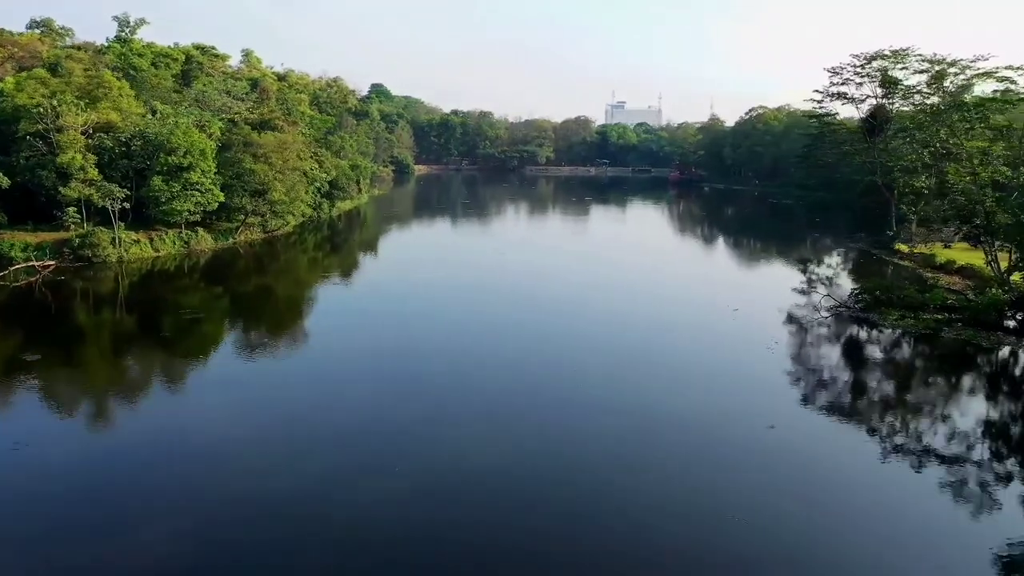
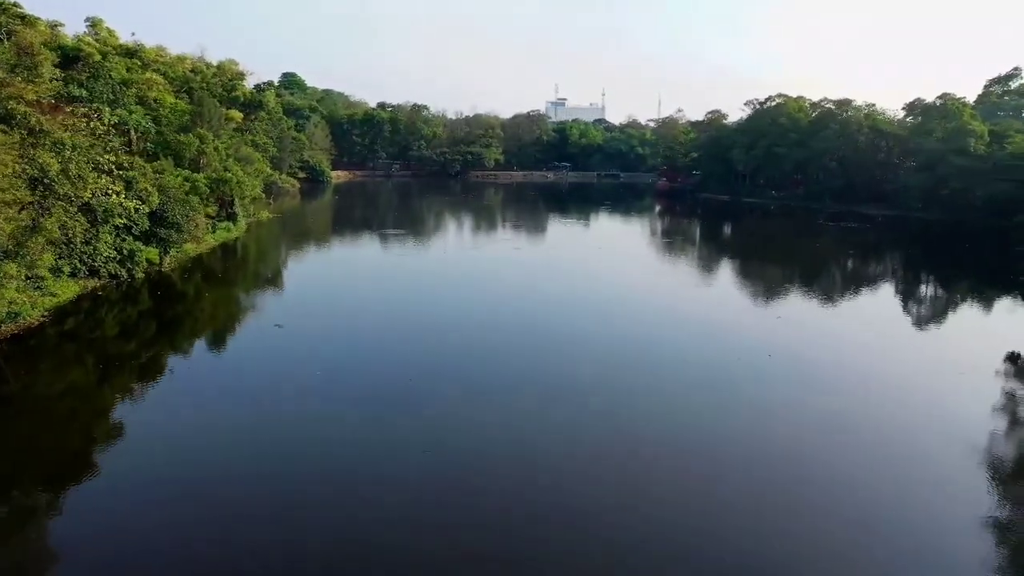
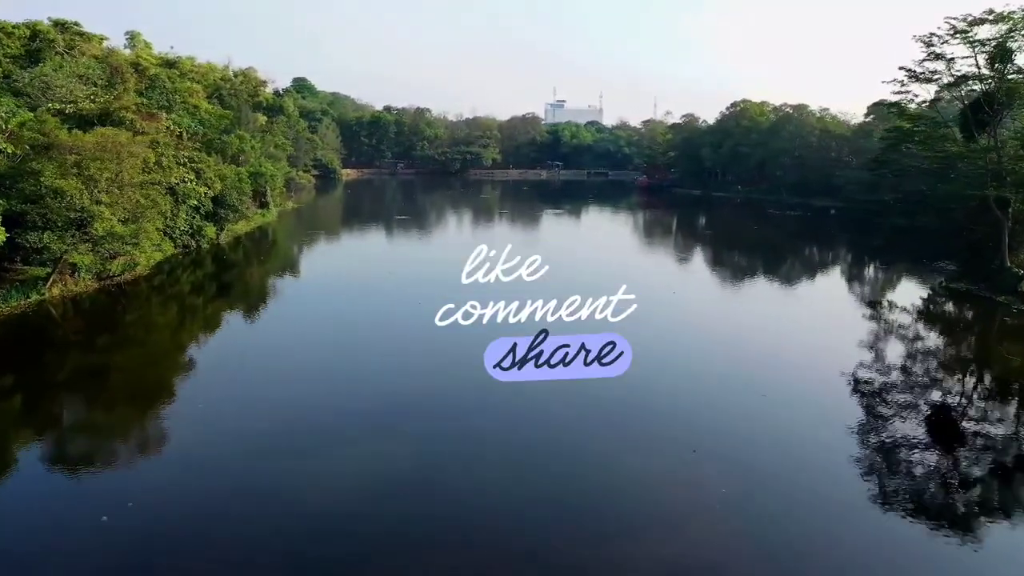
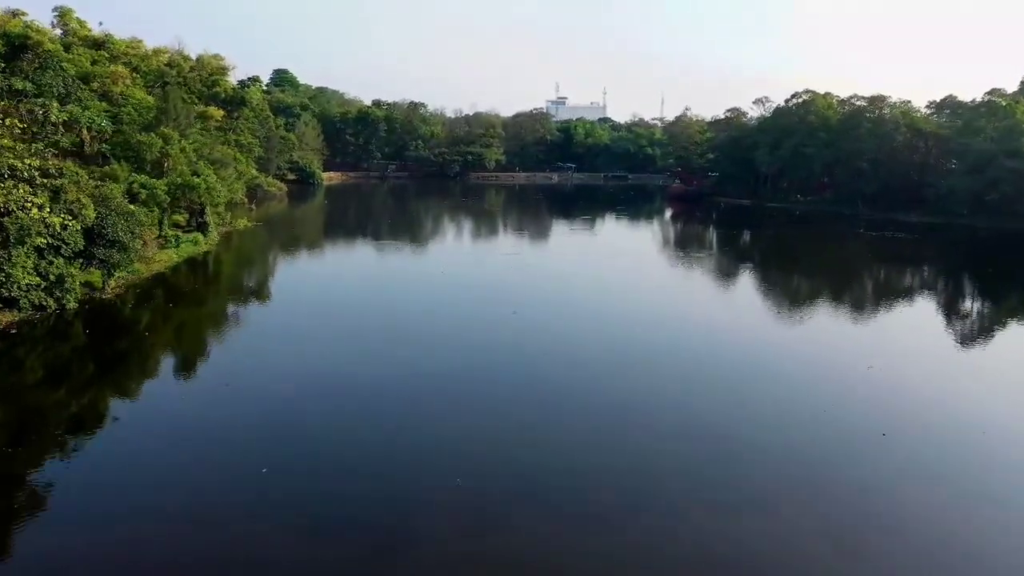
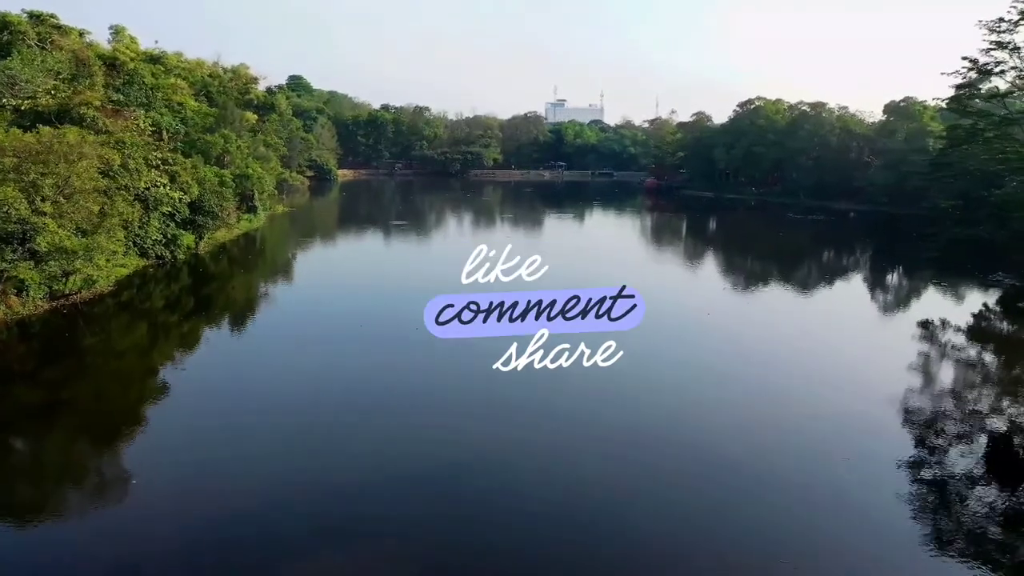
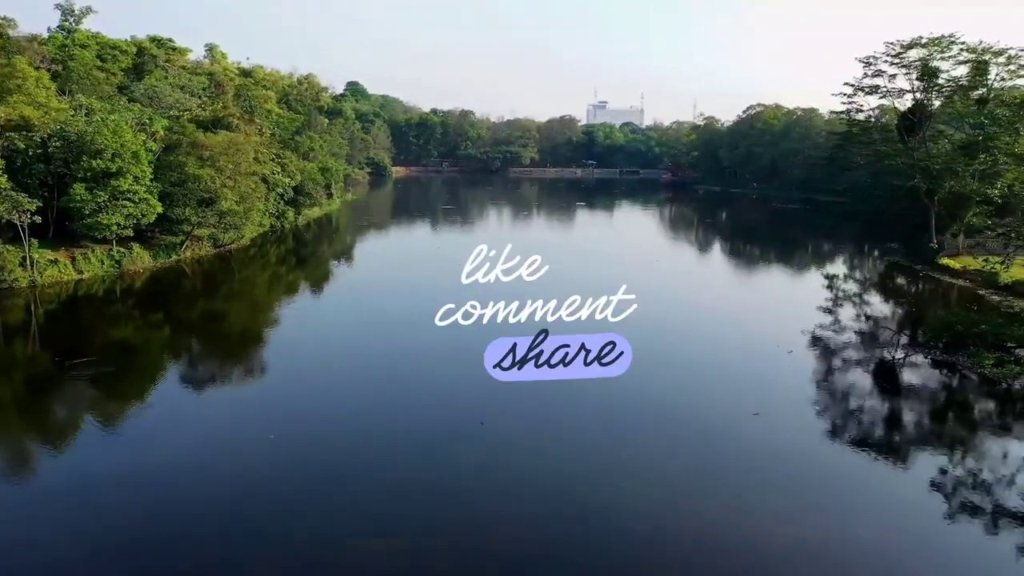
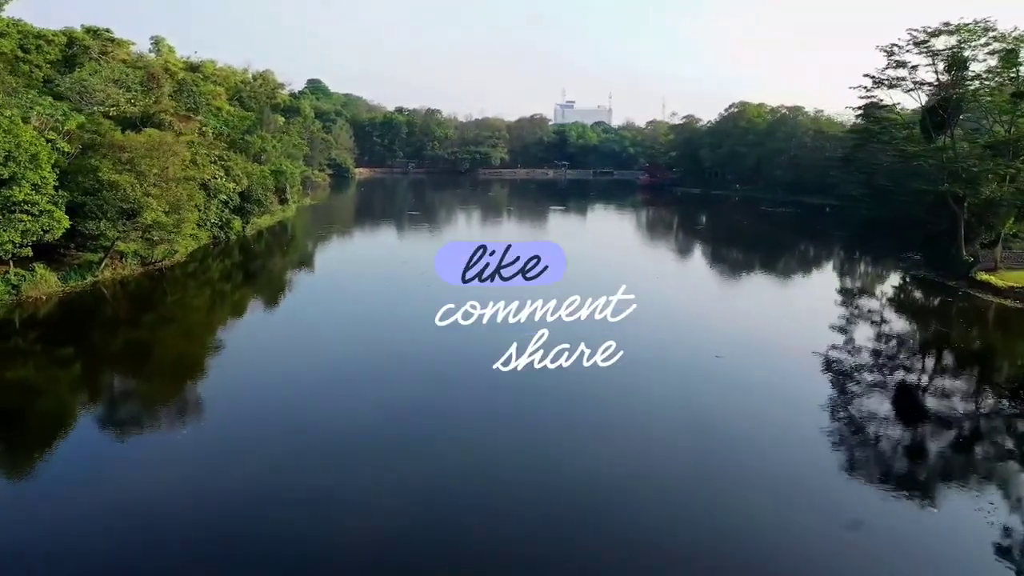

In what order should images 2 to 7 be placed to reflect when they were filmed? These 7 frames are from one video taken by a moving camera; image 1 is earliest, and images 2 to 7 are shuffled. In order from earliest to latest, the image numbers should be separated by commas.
6, 7, 3, 5, 2, 4
